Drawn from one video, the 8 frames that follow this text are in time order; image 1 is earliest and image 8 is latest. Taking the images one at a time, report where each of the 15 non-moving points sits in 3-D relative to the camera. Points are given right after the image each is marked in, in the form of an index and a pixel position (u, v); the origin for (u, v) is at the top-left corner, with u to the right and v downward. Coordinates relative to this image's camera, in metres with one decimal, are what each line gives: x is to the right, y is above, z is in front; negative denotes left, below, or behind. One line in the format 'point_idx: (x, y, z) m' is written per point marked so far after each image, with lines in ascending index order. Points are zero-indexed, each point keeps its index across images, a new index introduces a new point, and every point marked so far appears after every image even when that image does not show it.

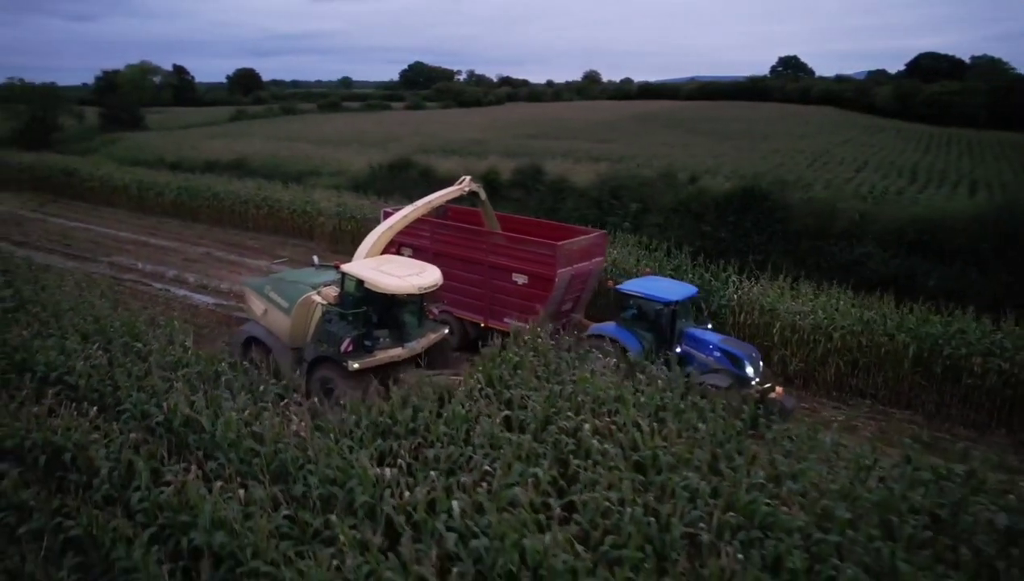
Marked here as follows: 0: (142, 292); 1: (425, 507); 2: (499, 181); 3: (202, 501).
0: (-7.6, -0.1, +13.6) m
1: (-0.7, -1.7, +4.9) m
2: (-0.3, +3.0, +18.1) m
3: (-2.2, -1.6, +4.8) m
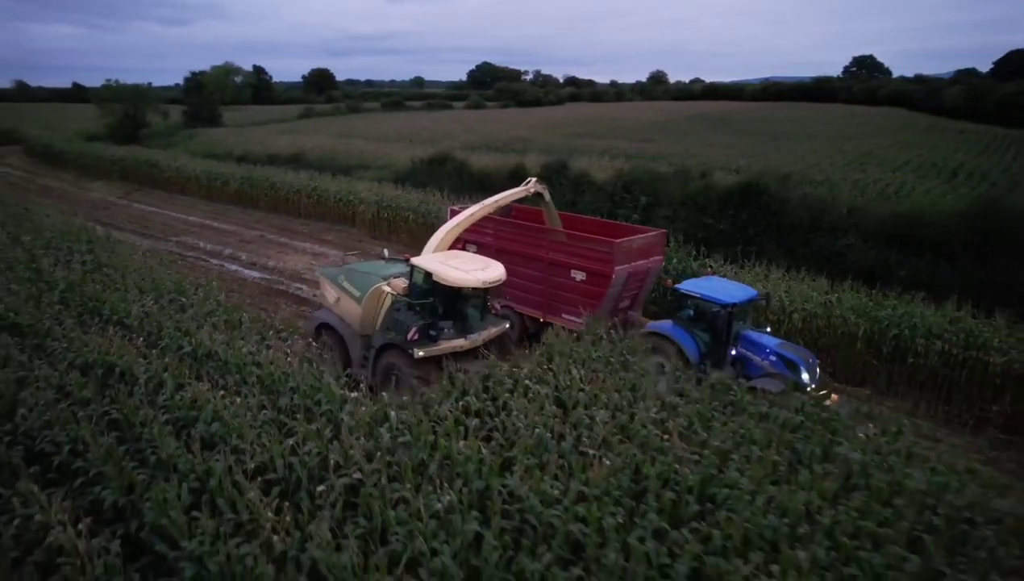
0: (-7.3, +0.5, +15.6) m
1: (-1.4, -1.3, +6.3) m
2: (+0.5, +3.4, +19.4) m
3: (-2.9, -1.1, +6.4) m
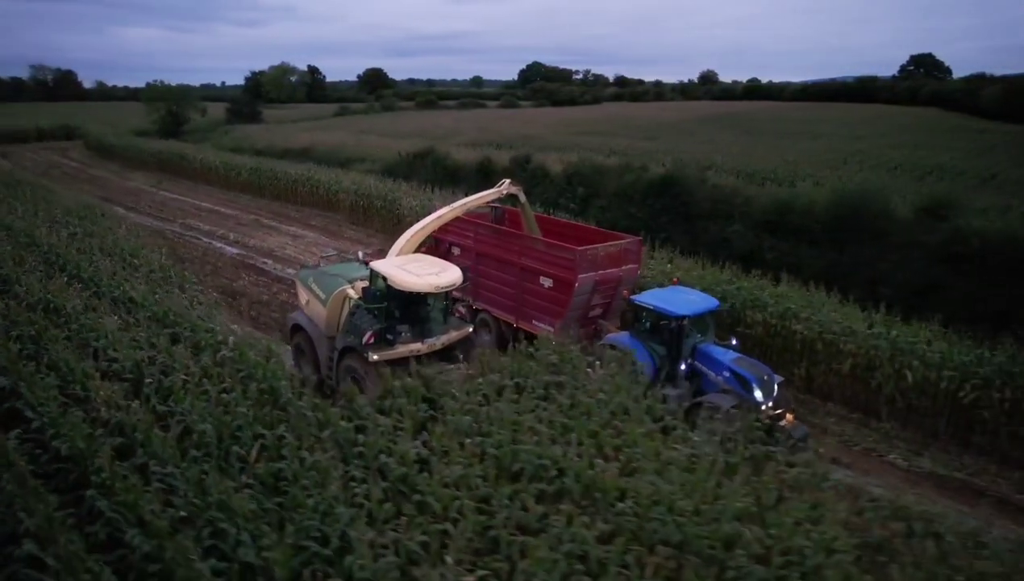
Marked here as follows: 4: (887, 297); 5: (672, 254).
0: (-8.7, +1.2, +18.0) m
1: (-3.7, -0.7, +8.2) m
2: (-0.5, +3.9, +21.1) m
3: (-5.2, -0.5, +8.4) m
4: (+6.3, -0.1, +11.1) m
5: (+3.4, +0.8, +13.9) m
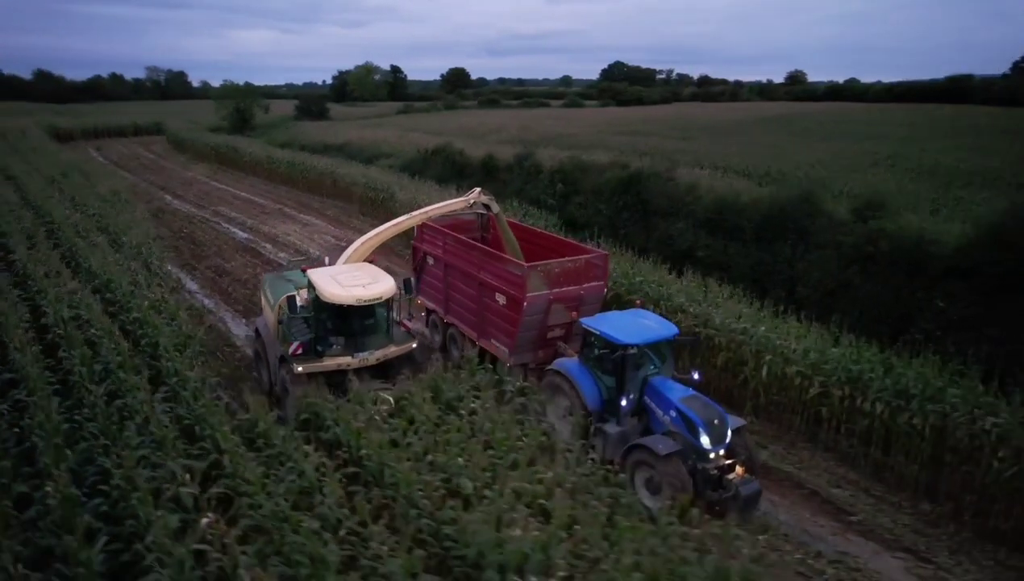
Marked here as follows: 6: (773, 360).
0: (-9.1, +1.8, +19.9) m
1: (-5.5, -0.3, +9.6) m
2: (-0.5, +4.1, +21.9) m
3: (-7.0, 0.0, +10.0) m
4: (+4.9, -0.1, +11.1) m
5: (+2.3, +0.9, +14.2) m
6: (+3.4, -0.9, +8.8) m
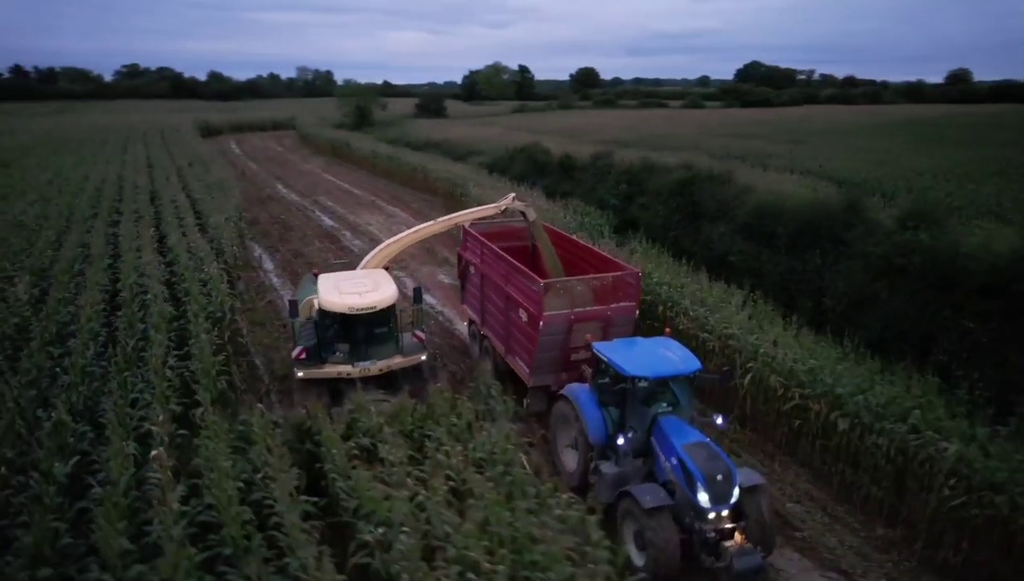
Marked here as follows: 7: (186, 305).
0: (-6.9, +2.4, +21.8) m
1: (-5.4, +0.2, +11.0) m
2: (+2.1, +4.2, +22.2) m
3: (-6.8, +0.5, +11.7) m
4: (+5.0, -0.3, +10.6) m
5: (+3.2, +0.8, +14.1) m
6: (+3.1, -1.0, +8.6) m
7: (-4.9, -0.2, +10.0) m
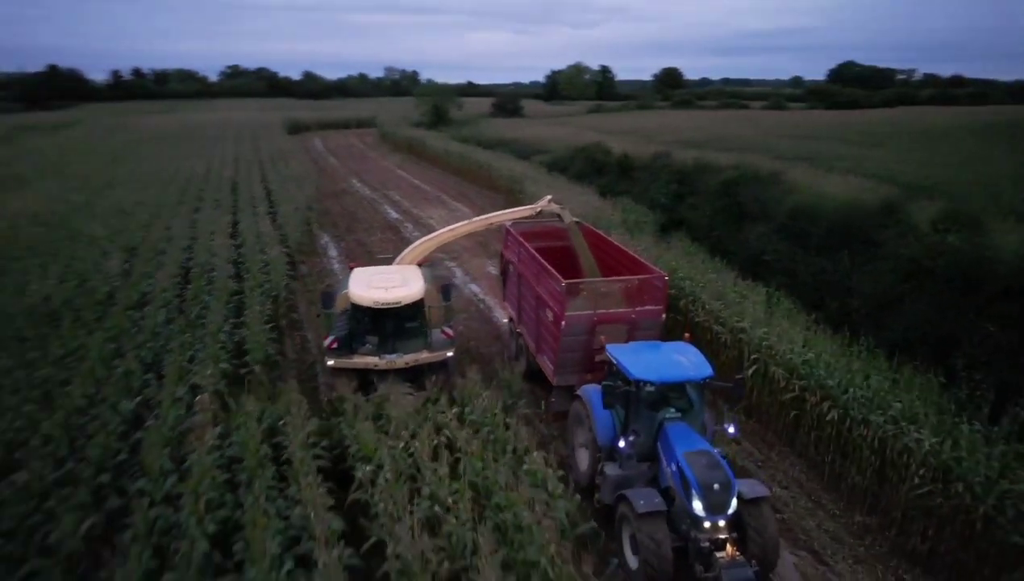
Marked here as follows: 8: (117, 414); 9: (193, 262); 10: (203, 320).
0: (-5.0, +2.9, +23.2) m
1: (-4.8, +0.5, +12.3) m
2: (+4.0, +4.3, +22.5) m
3: (-6.1, +0.9, +13.1) m
4: (+5.5, -0.3, +10.6) m
5: (+4.1, +0.9, +14.4) m
6: (+3.3, -0.9, +8.9) m
7: (-4.5, +0.2, +11.2) m
8: (-4.0, -1.2, +6.7) m
9: (-6.0, +0.5, +12.5) m
10: (-4.4, -0.4, +9.5) m
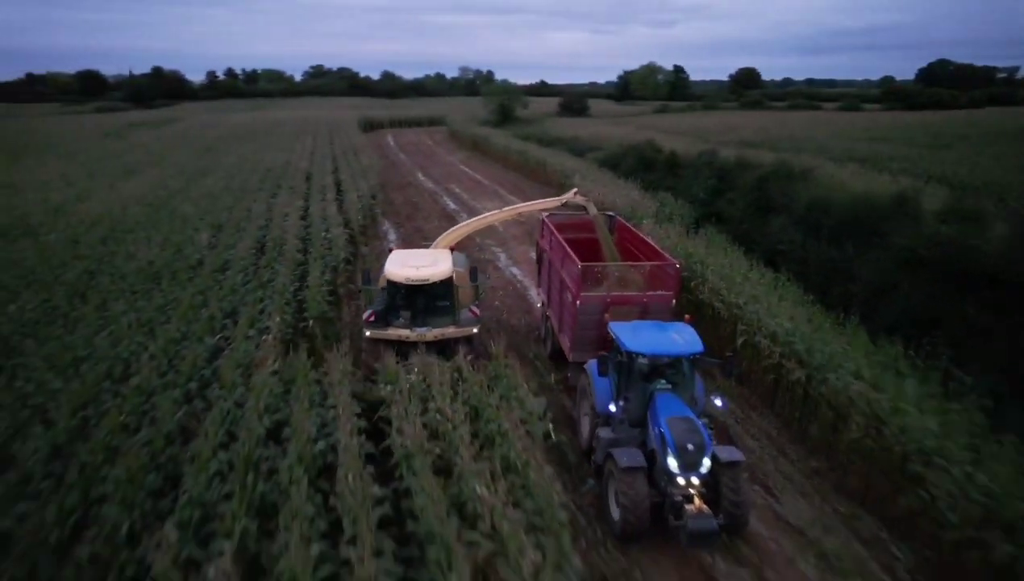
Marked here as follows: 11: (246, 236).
0: (-3.1, +3.4, +25.0) m
1: (-4.2, +1.1, +14.1) m
2: (+5.8, +4.5, +23.4) m
3: (-5.3, +1.5, +15.1) m
4: (+5.9, 0.0, +11.4) m
5: (+5.0, +1.2, +15.3) m
6: (+3.5, -0.6, +9.9) m
7: (-3.9, +0.7, +13.0) m
8: (-4.0, -0.7, +8.5) m
9: (-5.3, +1.2, +14.4) m
10: (-4.1, +0.1, +11.4) m
11: (-5.7, +1.2, +14.3) m
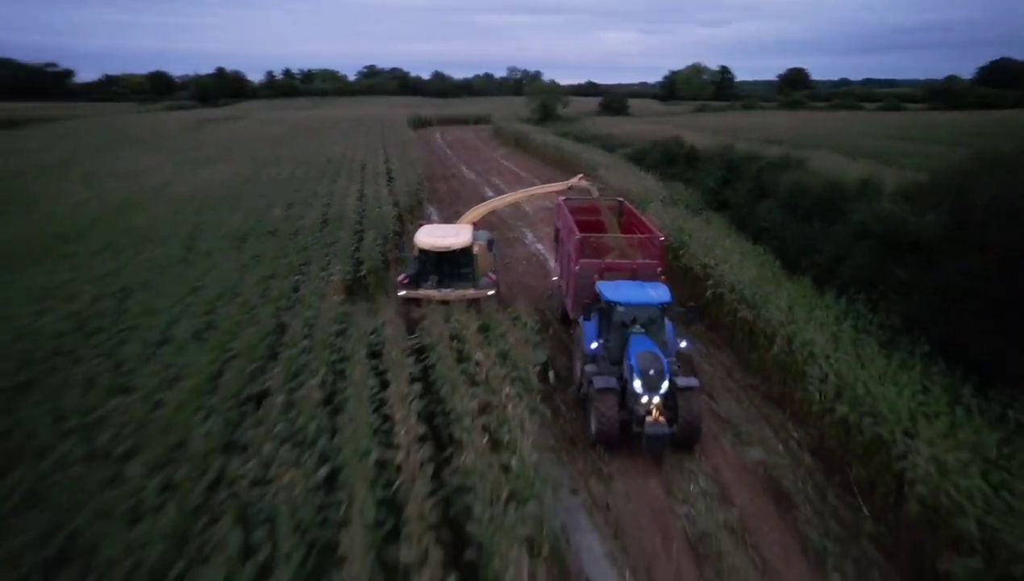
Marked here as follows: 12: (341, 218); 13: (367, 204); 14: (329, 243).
0: (-1.8, +4.2, +27.6) m
1: (-3.6, +2.0, +16.8) m
2: (+7.1, +5.2, +25.4) m
3: (-4.7, +2.4, +17.9) m
4: (+6.2, +0.6, +13.5) m
5: (+5.6, +1.8, +17.4) m
6: (+3.7, +0.1, +12.1) m
7: (-3.5, +1.6, +15.8) m
8: (-3.8, +0.2, +11.3) m
9: (-4.7, +2.0, +17.3) m
10: (-3.7, +1.0, +14.1) m
11: (-5.2, +2.1, +17.2) m
12: (-4.2, +1.9, +16.5) m
13: (-4.0, +2.5, +18.5) m
14: (-3.9, +1.0, +14.2) m
